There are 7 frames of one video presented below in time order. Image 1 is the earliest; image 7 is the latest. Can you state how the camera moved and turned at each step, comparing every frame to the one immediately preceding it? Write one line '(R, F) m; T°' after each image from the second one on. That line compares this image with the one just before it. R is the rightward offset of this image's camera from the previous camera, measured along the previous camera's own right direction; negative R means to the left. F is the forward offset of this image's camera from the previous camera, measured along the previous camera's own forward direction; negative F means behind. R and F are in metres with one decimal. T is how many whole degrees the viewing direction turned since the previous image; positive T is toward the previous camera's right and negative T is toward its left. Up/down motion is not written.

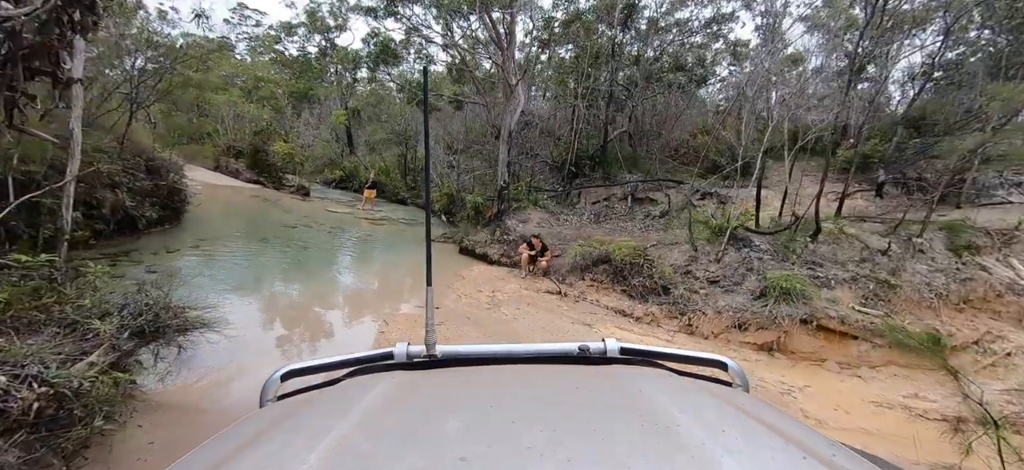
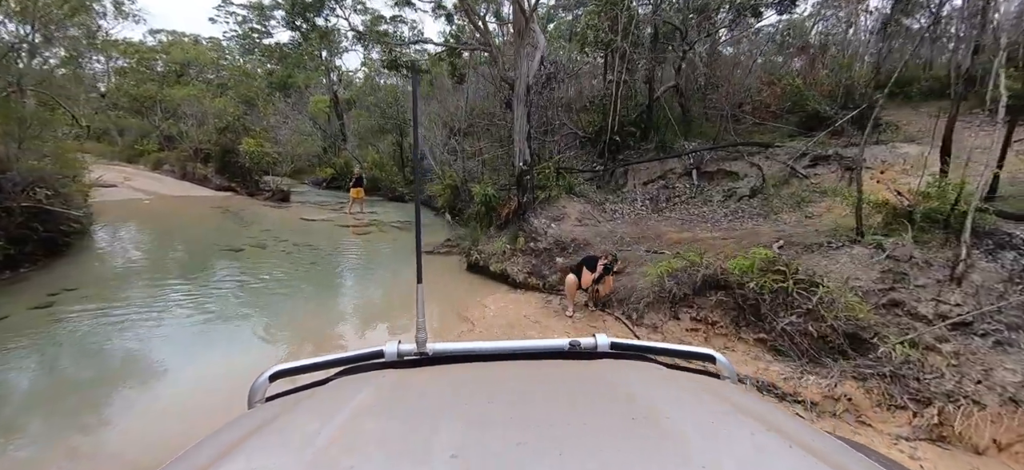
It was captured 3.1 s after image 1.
(-0.2, +2.9) m; -2°
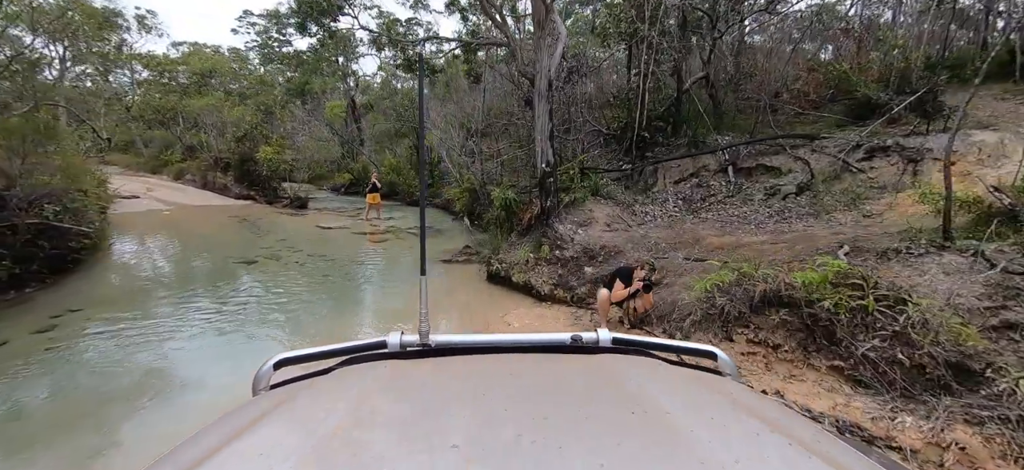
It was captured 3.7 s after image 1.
(-0.1, +0.5) m; -3°
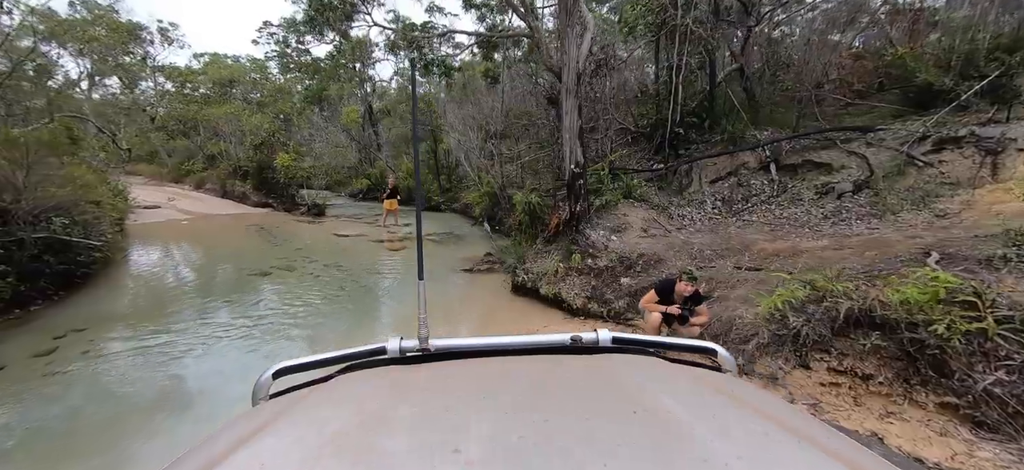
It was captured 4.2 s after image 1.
(-0.1, +0.4) m; -2°
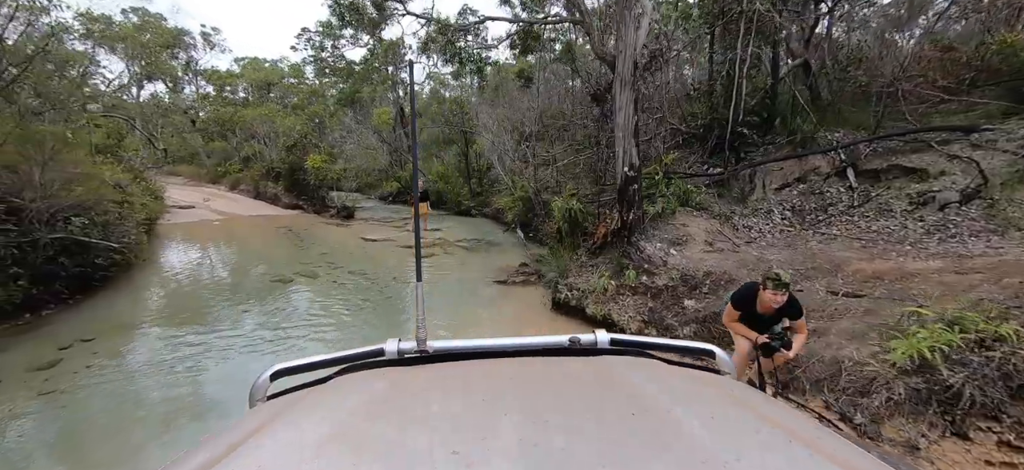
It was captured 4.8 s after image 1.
(-0.2, +0.6) m; -4°
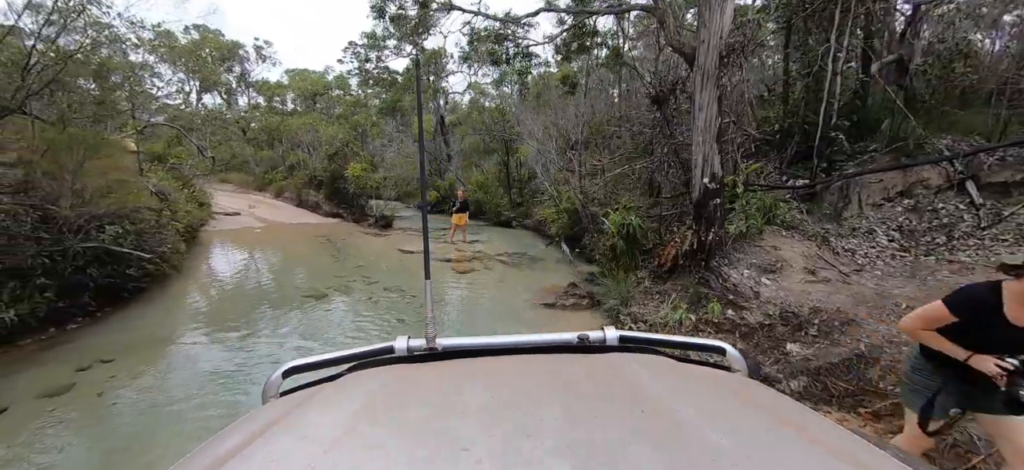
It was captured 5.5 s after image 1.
(-0.2, +0.6) m; -5°
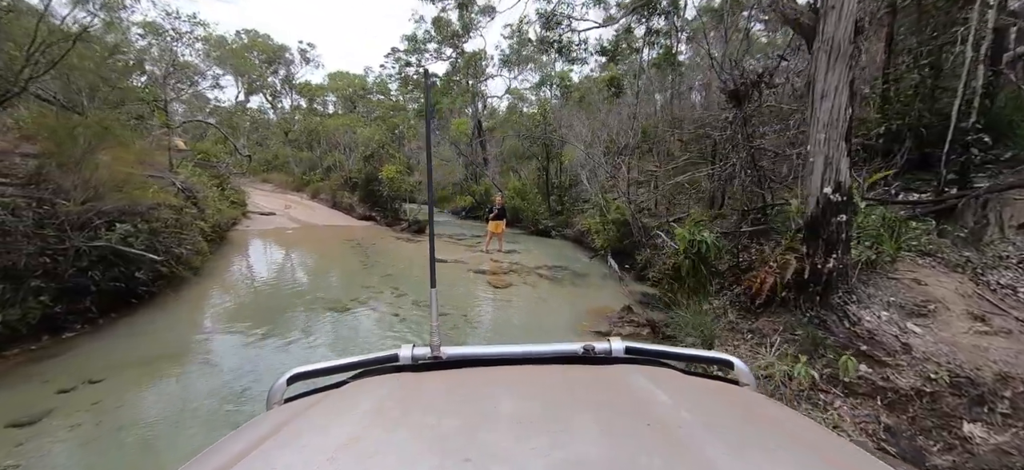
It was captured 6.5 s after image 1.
(-0.2, +0.7) m; -4°
